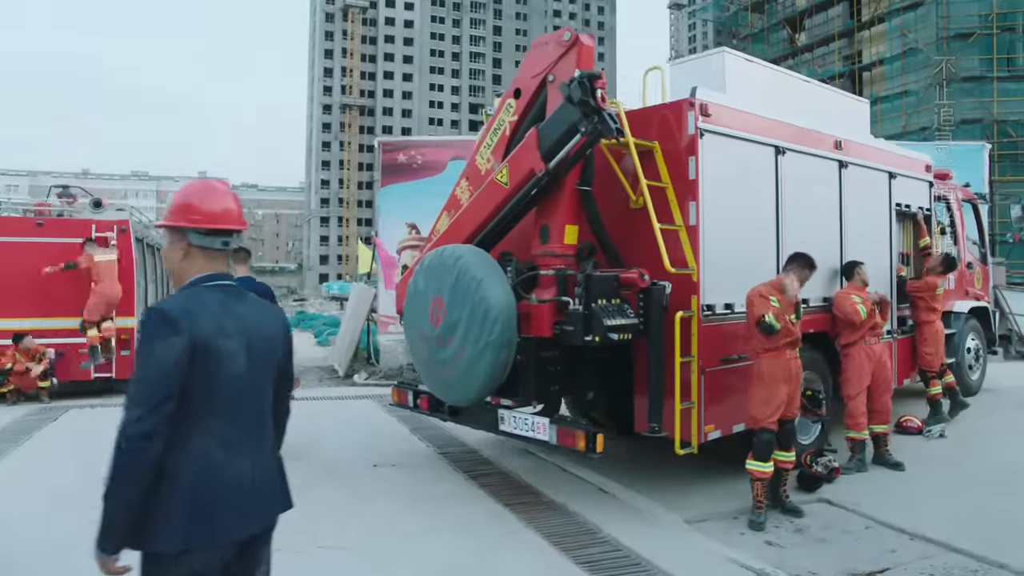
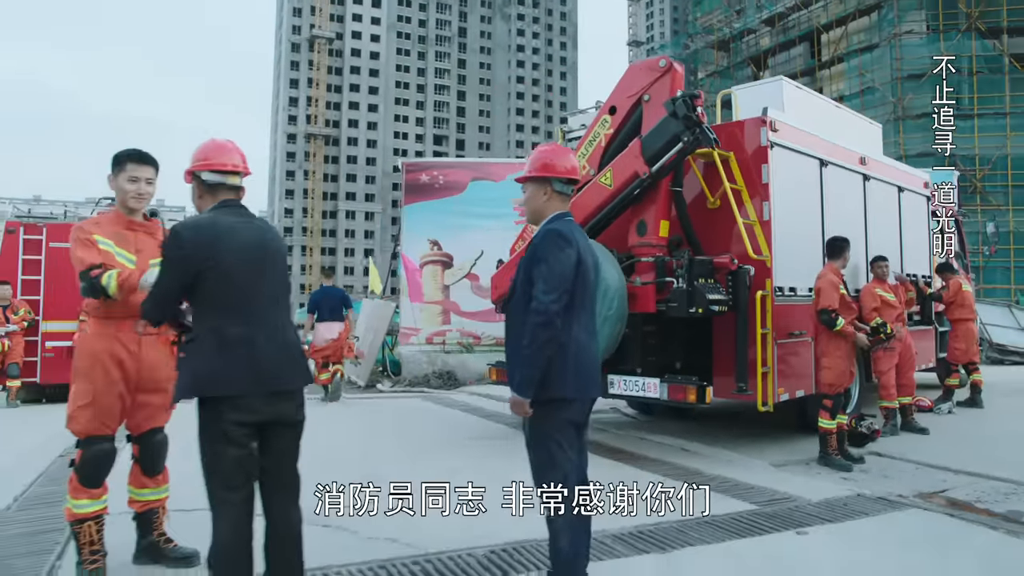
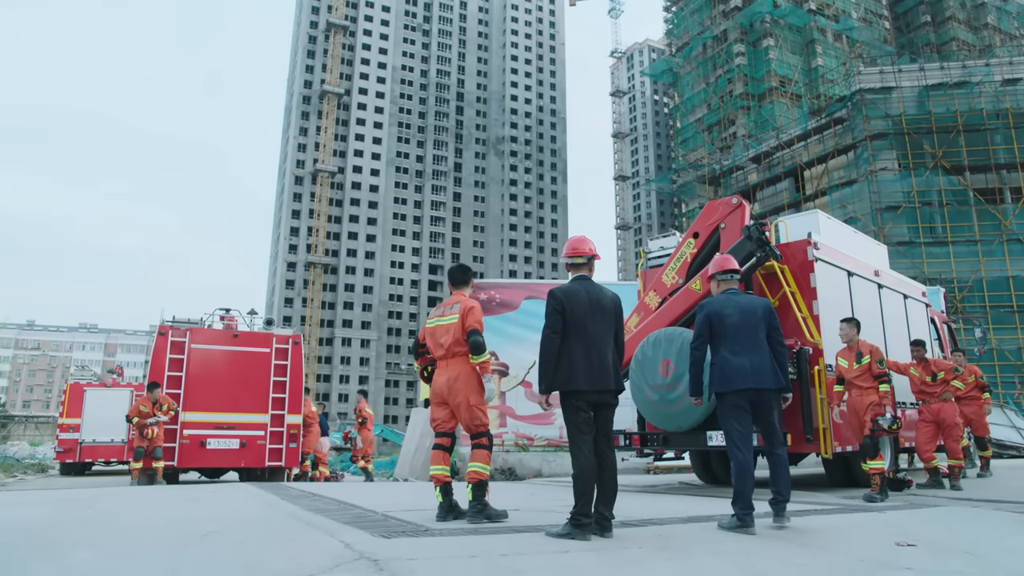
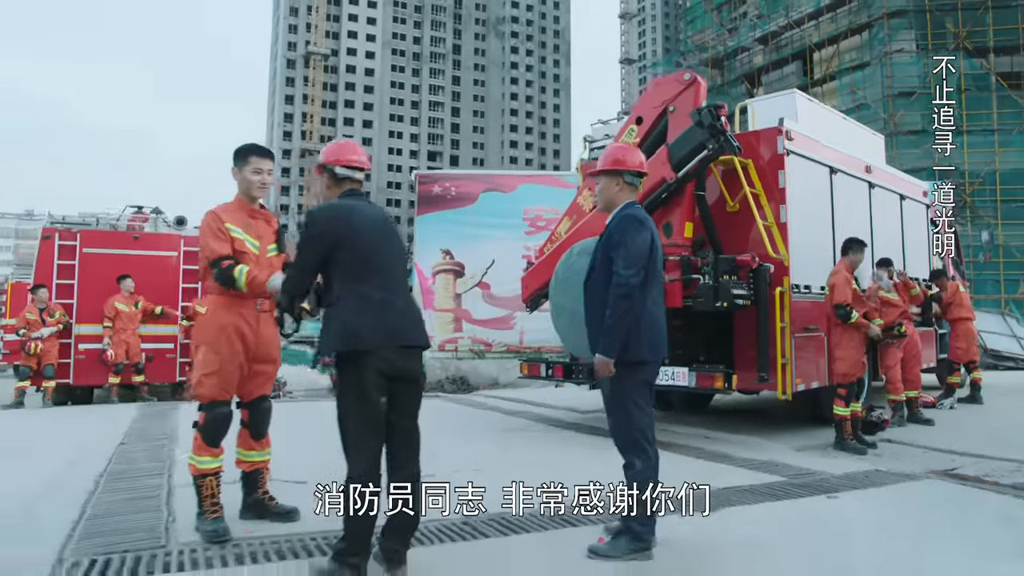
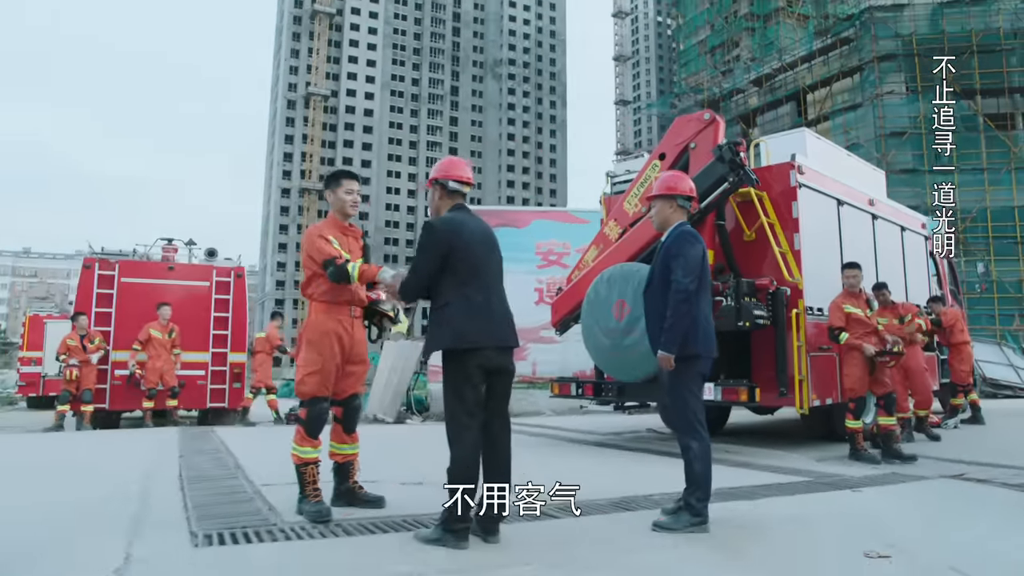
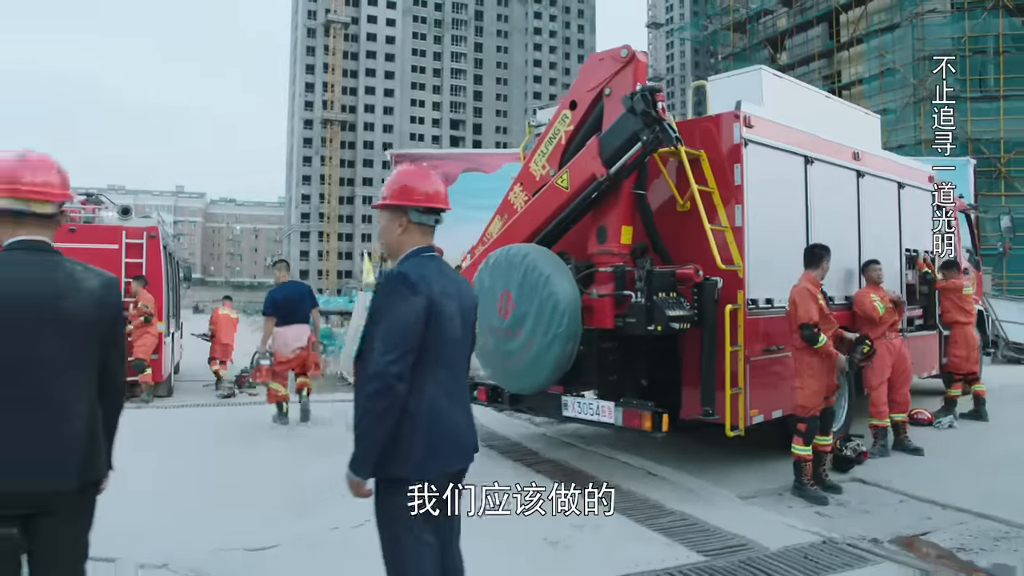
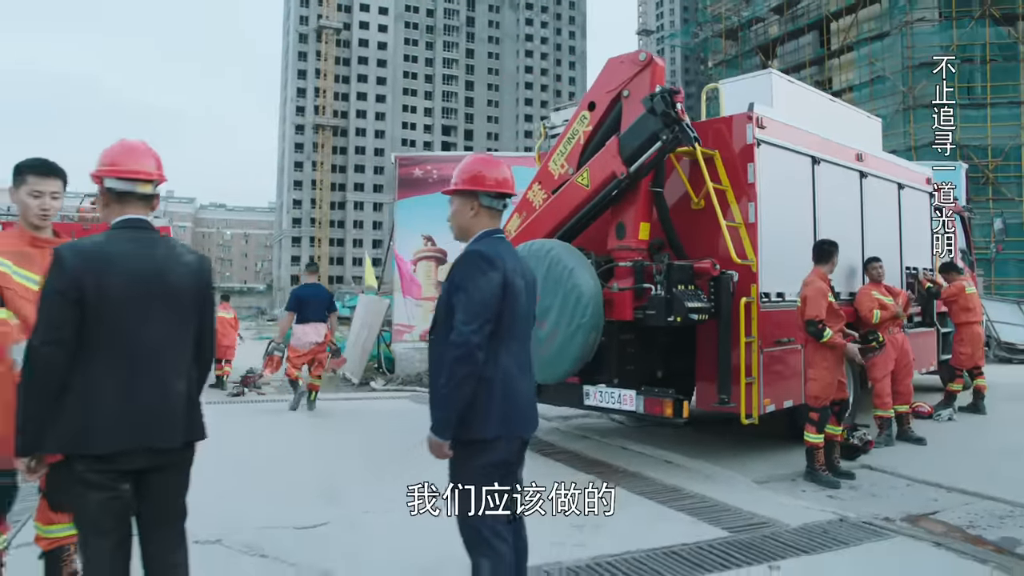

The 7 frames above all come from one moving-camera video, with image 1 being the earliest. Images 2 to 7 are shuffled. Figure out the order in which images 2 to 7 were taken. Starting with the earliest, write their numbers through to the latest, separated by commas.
6, 7, 2, 4, 5, 3
